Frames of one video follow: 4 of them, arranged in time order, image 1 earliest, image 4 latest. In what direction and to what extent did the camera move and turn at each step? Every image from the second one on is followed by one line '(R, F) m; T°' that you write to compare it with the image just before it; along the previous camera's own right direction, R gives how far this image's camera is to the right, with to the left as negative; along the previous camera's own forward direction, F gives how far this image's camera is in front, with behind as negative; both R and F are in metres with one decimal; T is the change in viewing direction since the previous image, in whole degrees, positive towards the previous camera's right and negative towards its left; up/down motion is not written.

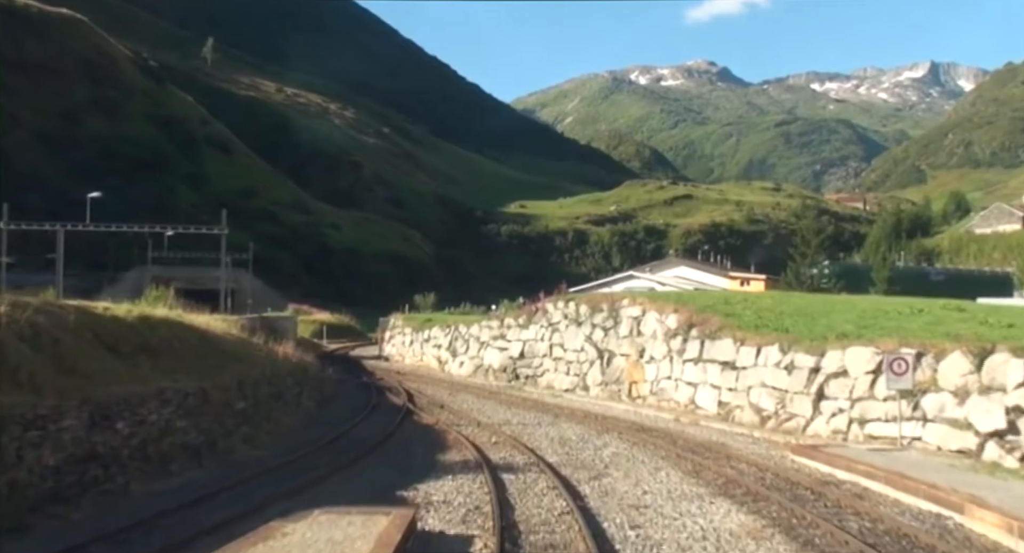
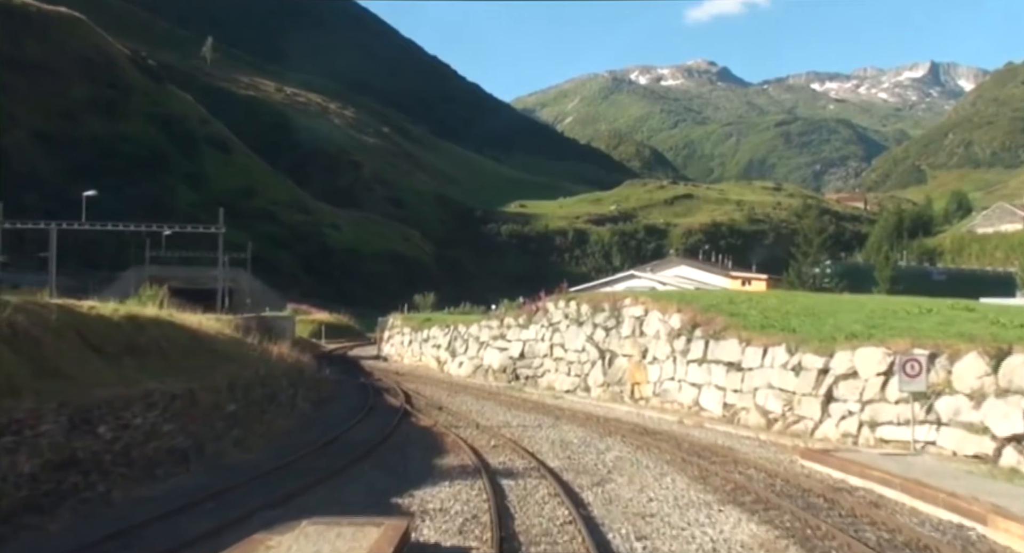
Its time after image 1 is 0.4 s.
(0.0, +0.6) m; 0°
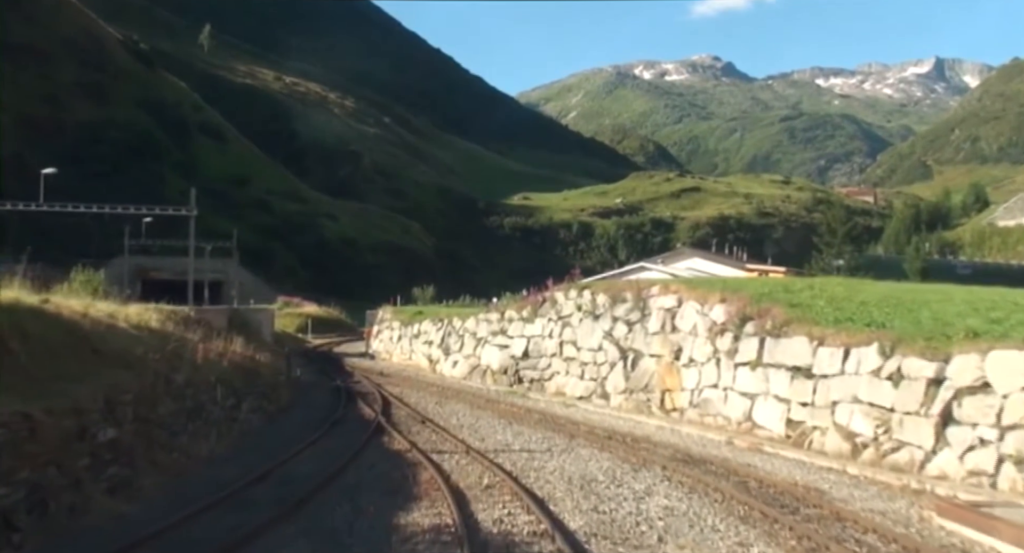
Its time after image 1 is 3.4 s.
(0.0, +5.1) m; 0°
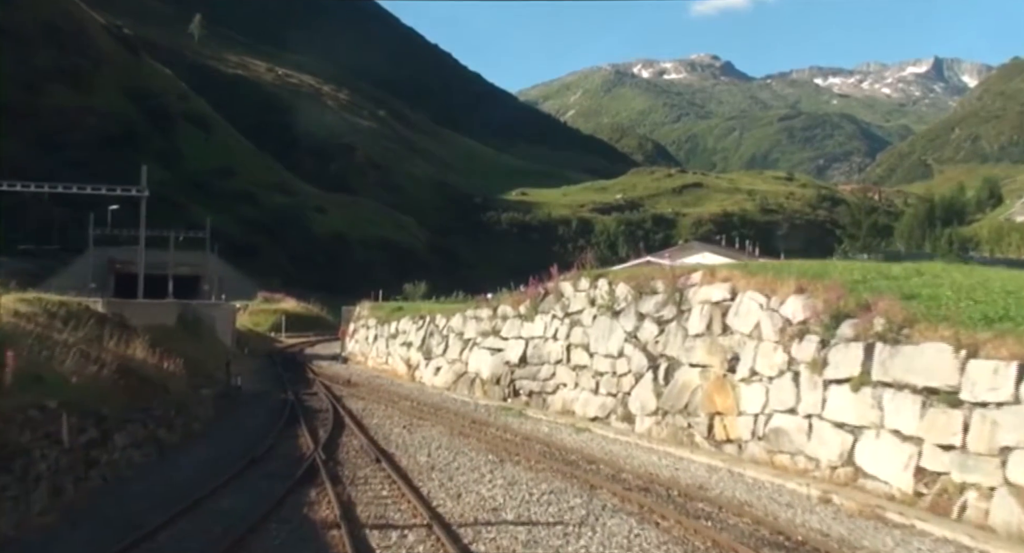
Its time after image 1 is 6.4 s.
(+0.1, +5.9) m; 0°
